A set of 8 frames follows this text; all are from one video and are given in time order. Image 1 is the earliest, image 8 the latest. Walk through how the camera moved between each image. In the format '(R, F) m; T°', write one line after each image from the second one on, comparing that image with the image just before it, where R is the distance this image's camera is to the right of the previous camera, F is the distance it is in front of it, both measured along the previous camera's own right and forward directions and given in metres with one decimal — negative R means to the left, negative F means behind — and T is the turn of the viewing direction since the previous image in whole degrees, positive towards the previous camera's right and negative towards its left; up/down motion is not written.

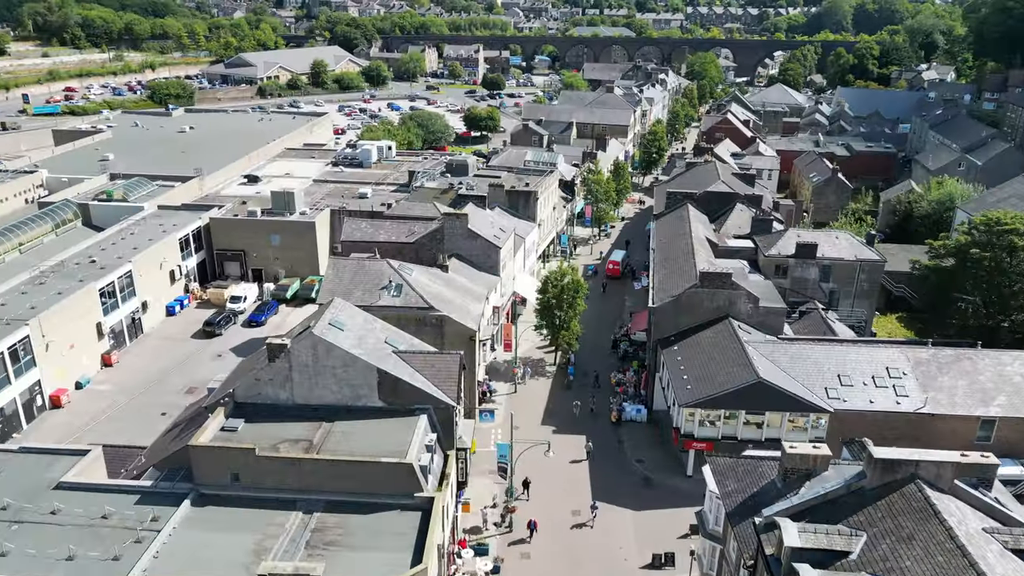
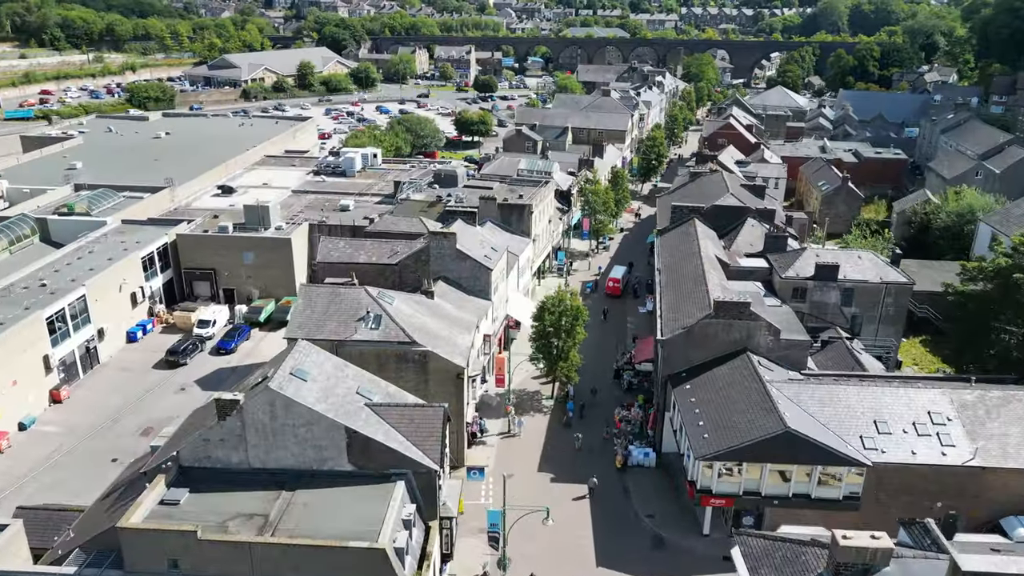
(0.0, +4.1) m; +1°
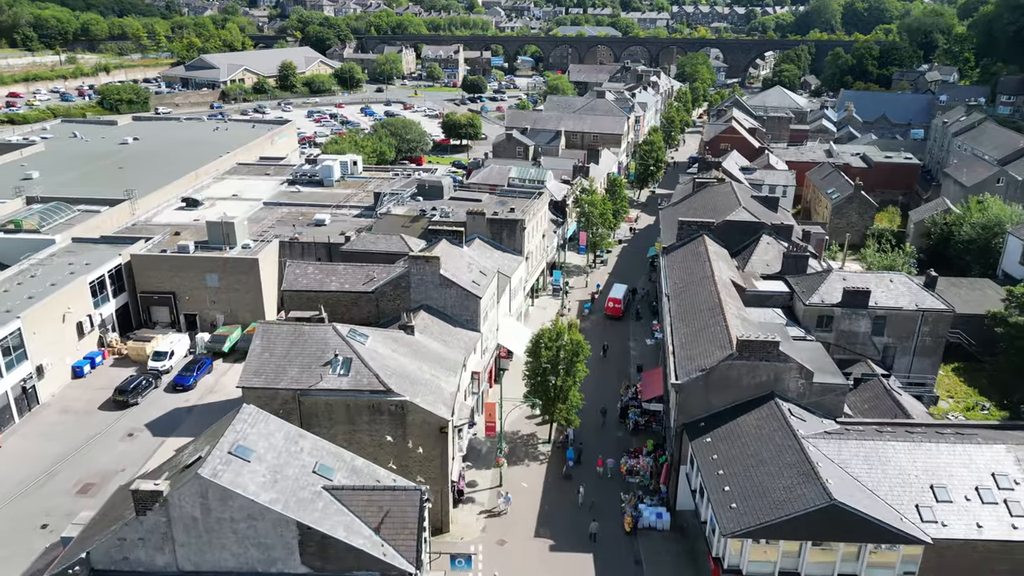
(0.0, +4.7) m; +1°
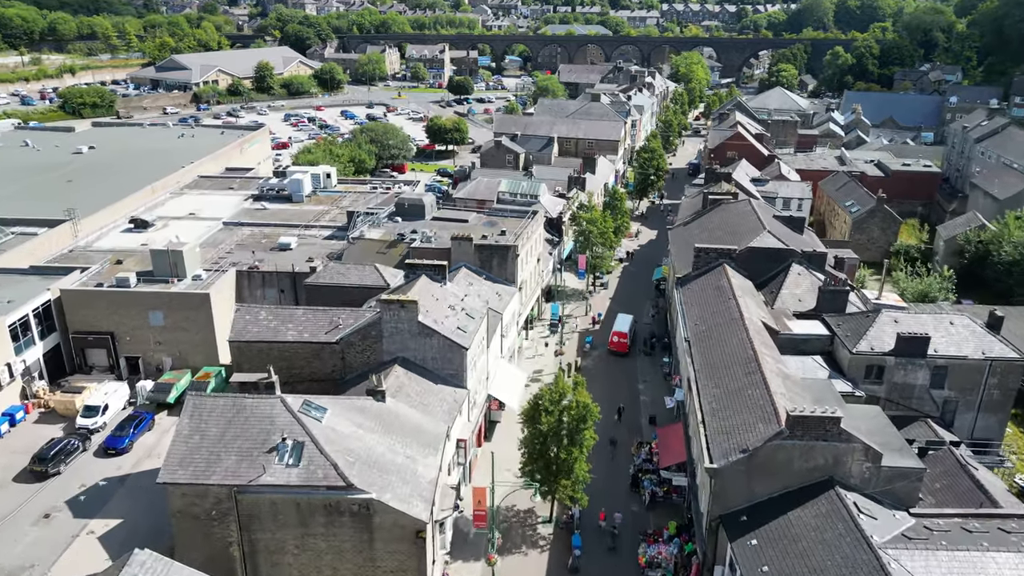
(-0.2, +6.1) m; +1°
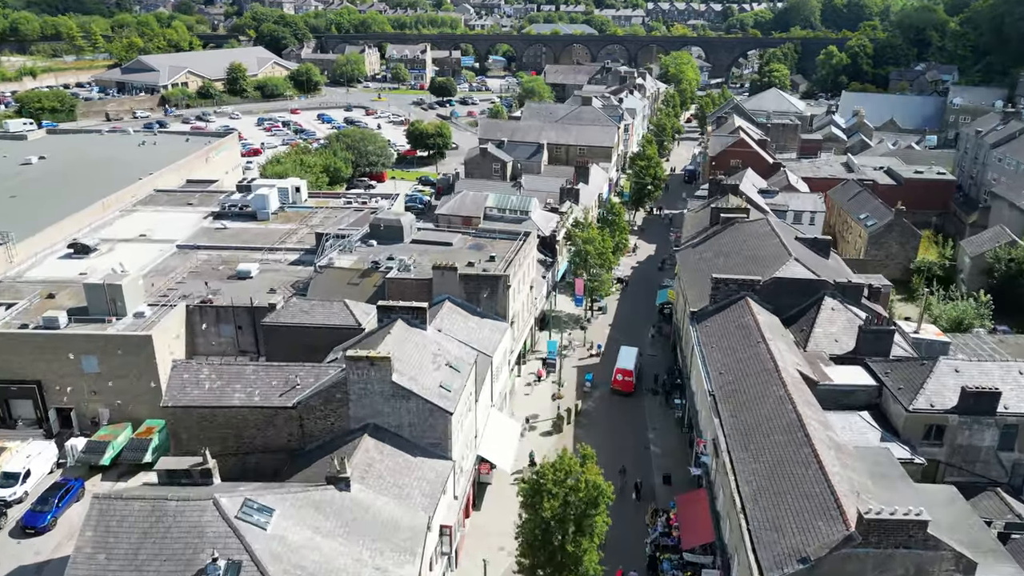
(-0.3, +5.2) m; +1°
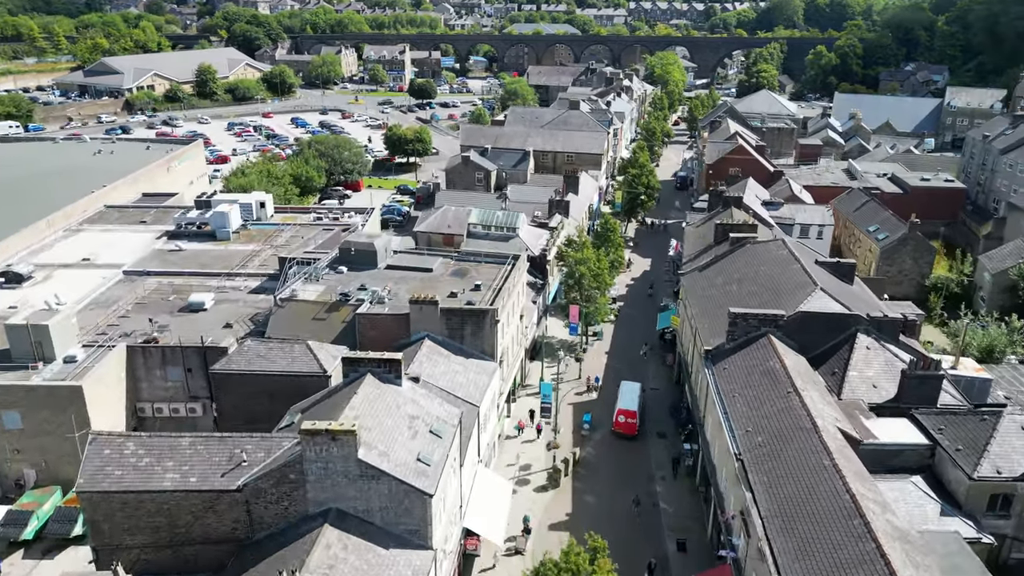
(-0.2, +4.4) m; +1°
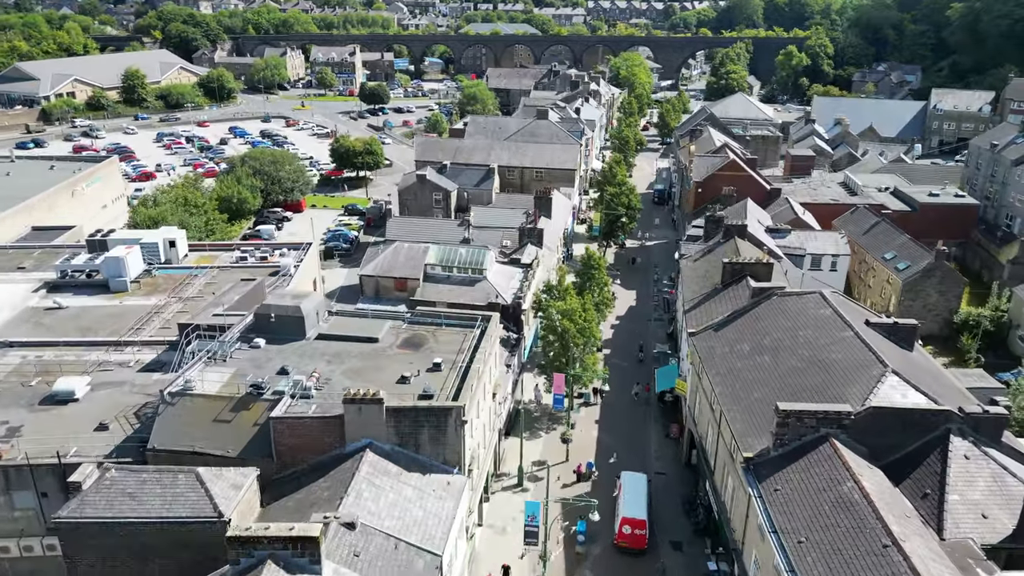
(-0.3, +8.2) m; +3°
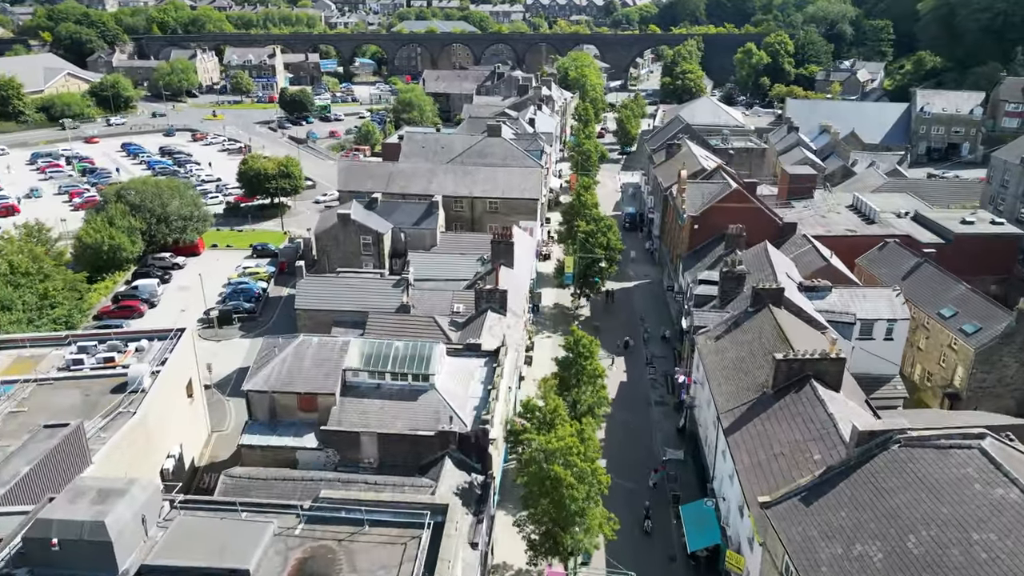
(-0.5, +12.0) m; +4°
